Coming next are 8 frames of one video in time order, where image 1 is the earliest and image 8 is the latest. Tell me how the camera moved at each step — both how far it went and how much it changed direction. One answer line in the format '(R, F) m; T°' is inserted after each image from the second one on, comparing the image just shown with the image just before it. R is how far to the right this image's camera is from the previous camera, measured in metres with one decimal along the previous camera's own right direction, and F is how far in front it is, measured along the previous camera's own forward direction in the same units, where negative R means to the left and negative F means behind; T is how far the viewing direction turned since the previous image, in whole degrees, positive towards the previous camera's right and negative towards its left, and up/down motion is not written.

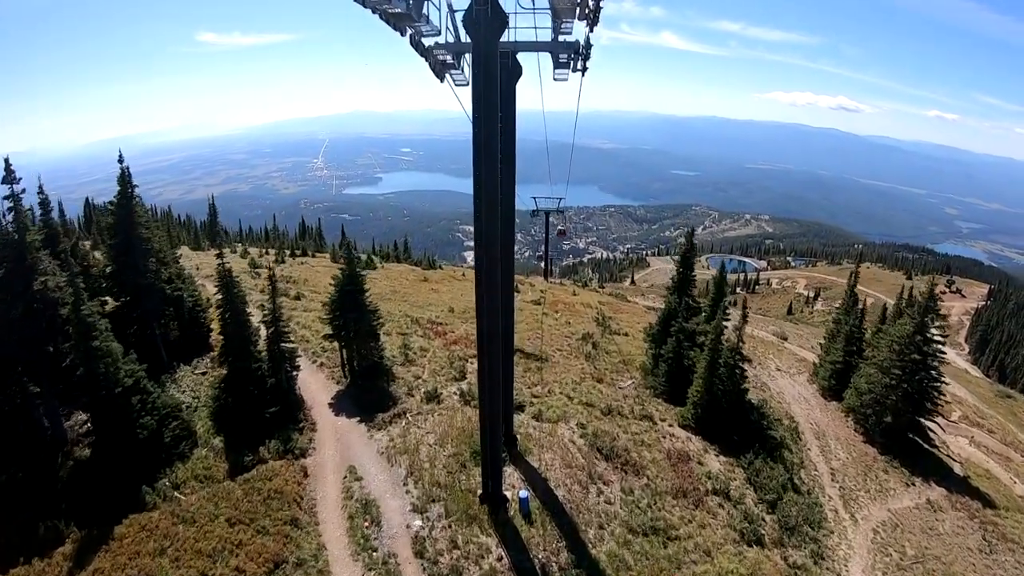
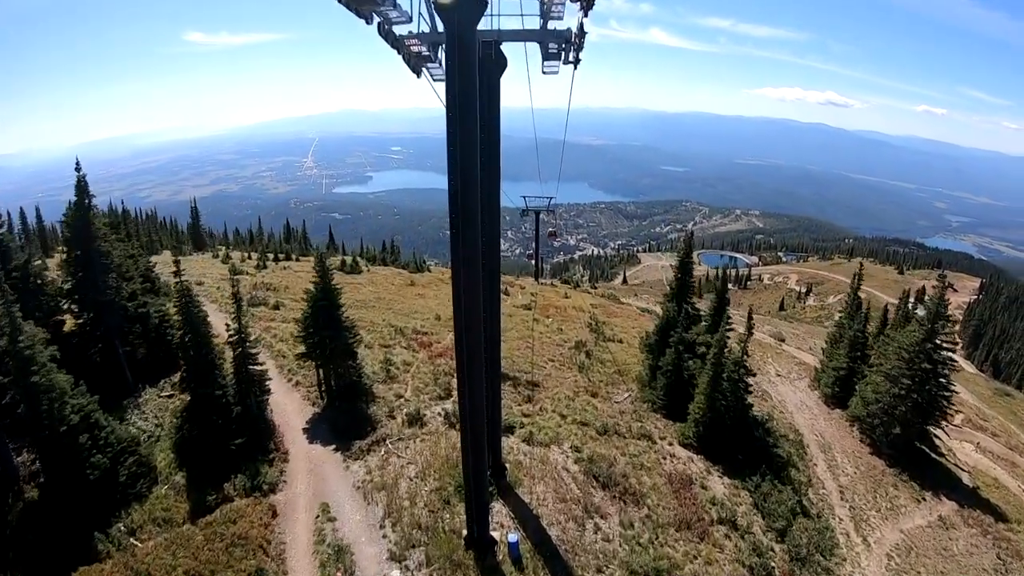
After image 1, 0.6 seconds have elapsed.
(+0.2, +1.7) m; +1°
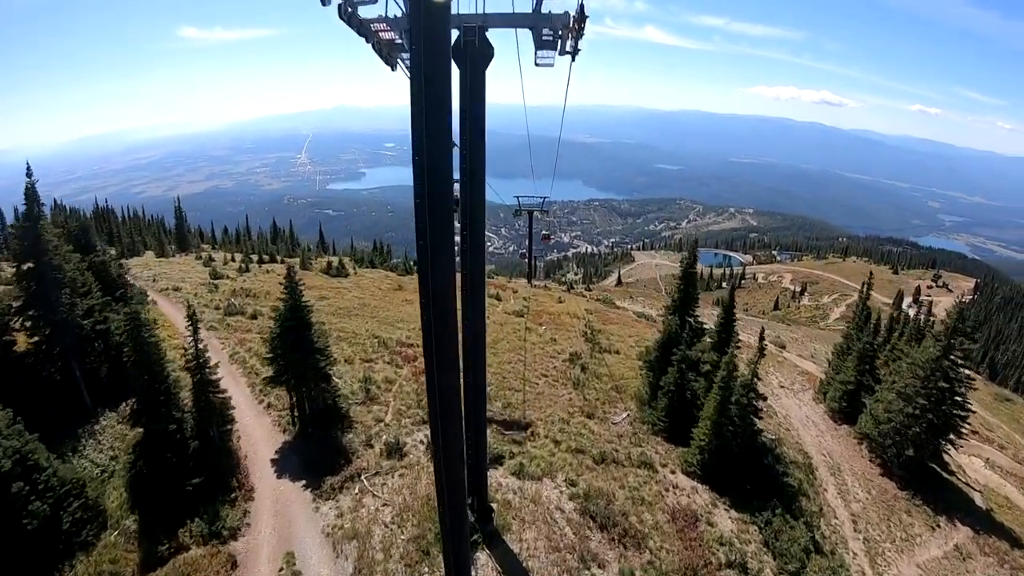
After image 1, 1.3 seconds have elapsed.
(+0.2, +1.9) m; +1°
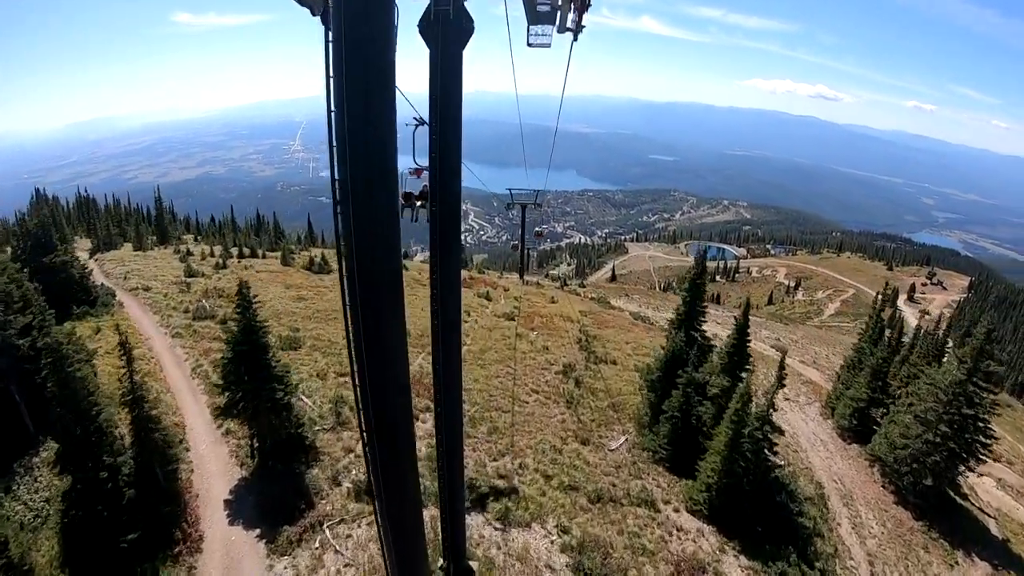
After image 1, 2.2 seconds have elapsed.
(+0.2, +2.5) m; +1°
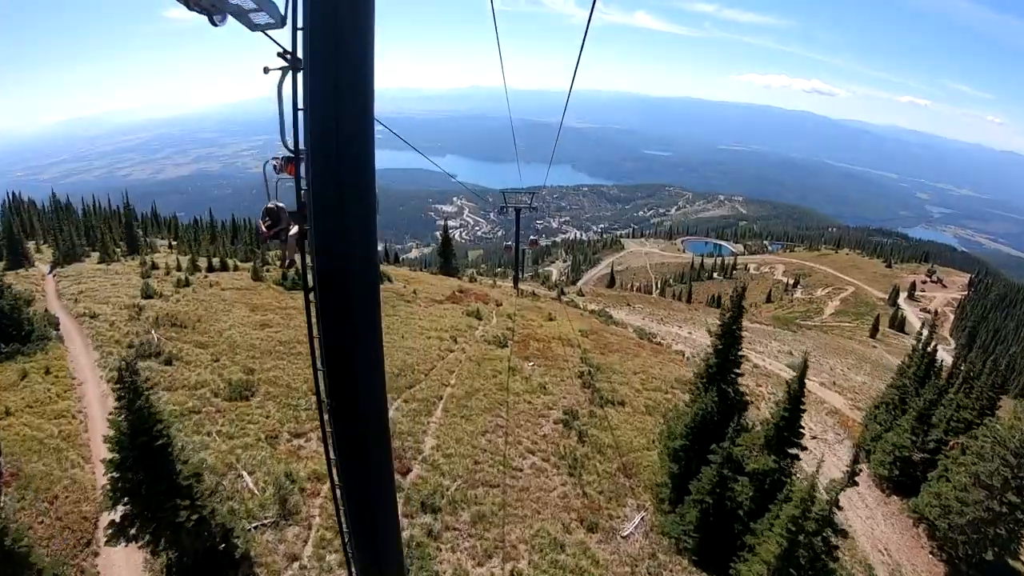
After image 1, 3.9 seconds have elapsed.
(+0.3, +4.6) m; +1°
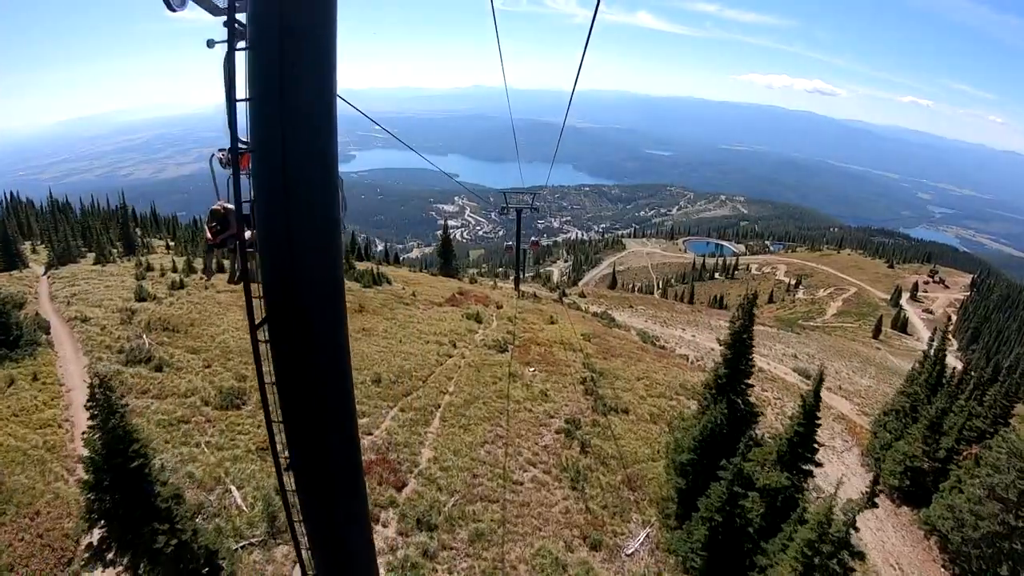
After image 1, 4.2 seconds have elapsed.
(0.0, +0.8) m; 0°
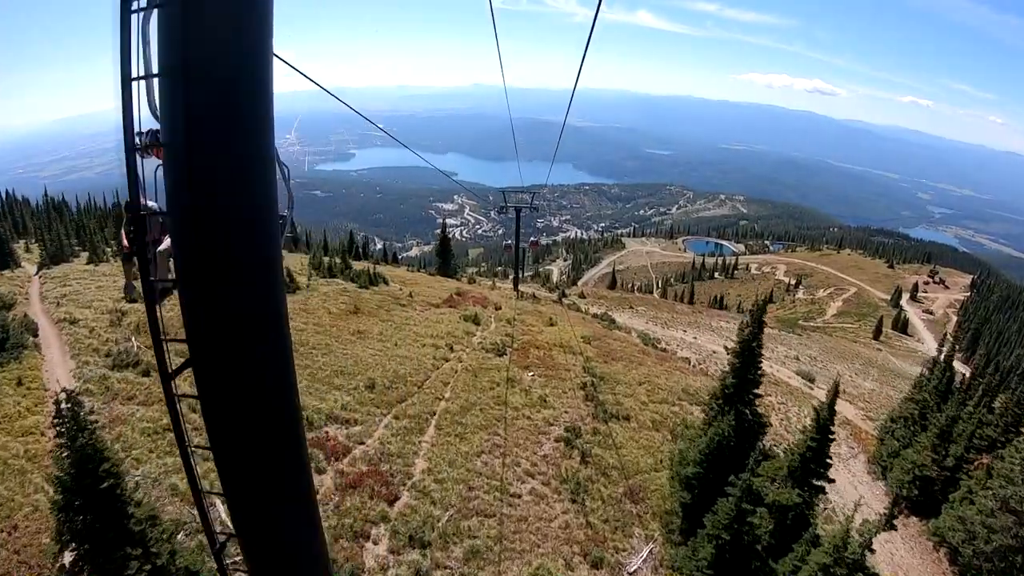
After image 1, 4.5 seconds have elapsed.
(0.0, +0.8) m; 0°
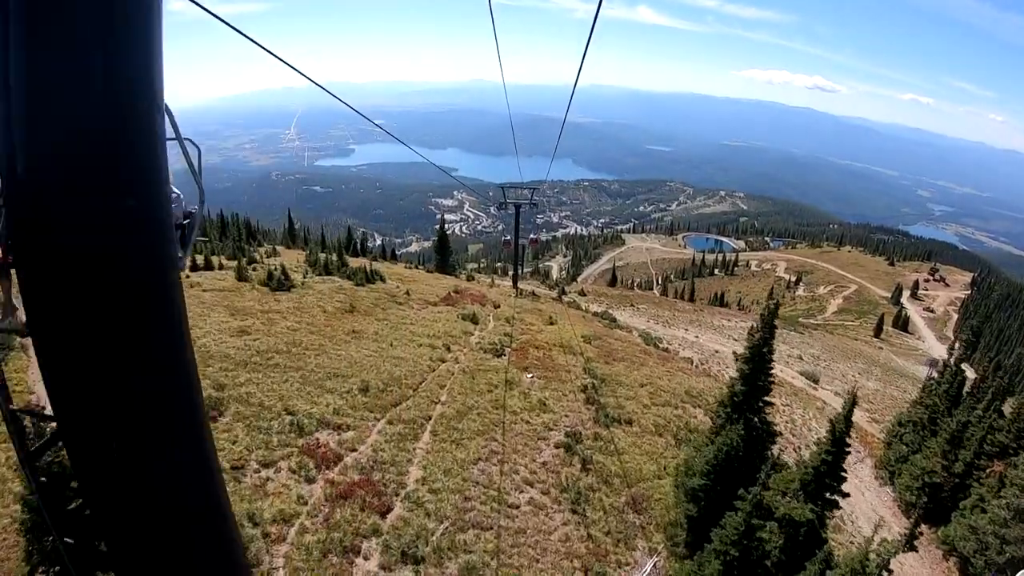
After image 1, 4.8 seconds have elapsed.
(0.0, +0.9) m; 0°
